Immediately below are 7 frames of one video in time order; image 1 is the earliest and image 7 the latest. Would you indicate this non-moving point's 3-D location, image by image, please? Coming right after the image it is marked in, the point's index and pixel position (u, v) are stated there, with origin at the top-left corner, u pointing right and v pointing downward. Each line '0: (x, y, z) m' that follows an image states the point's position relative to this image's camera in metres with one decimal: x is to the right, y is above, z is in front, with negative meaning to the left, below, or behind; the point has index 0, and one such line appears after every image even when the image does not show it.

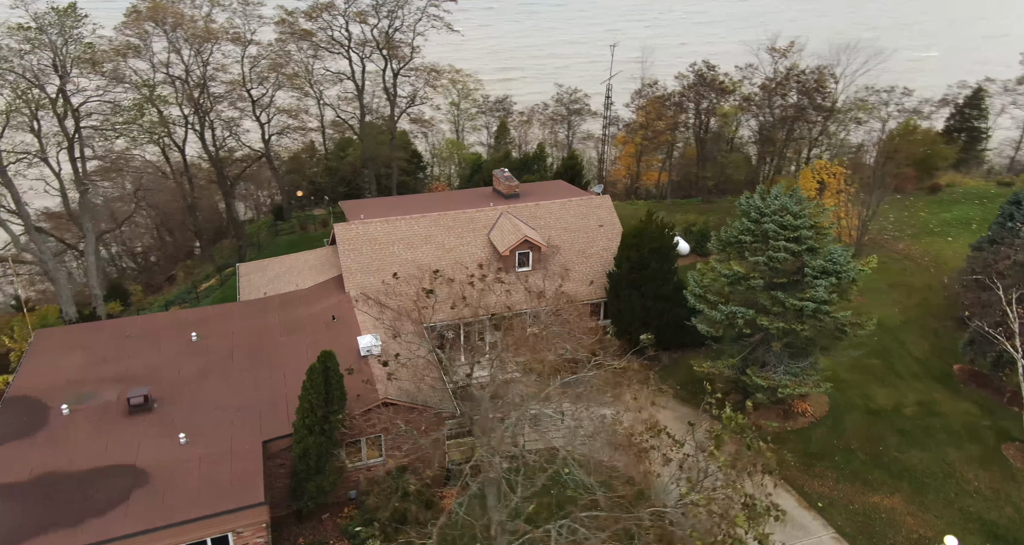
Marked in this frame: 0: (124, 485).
0: (-7.9, -4.3, +12.4) m
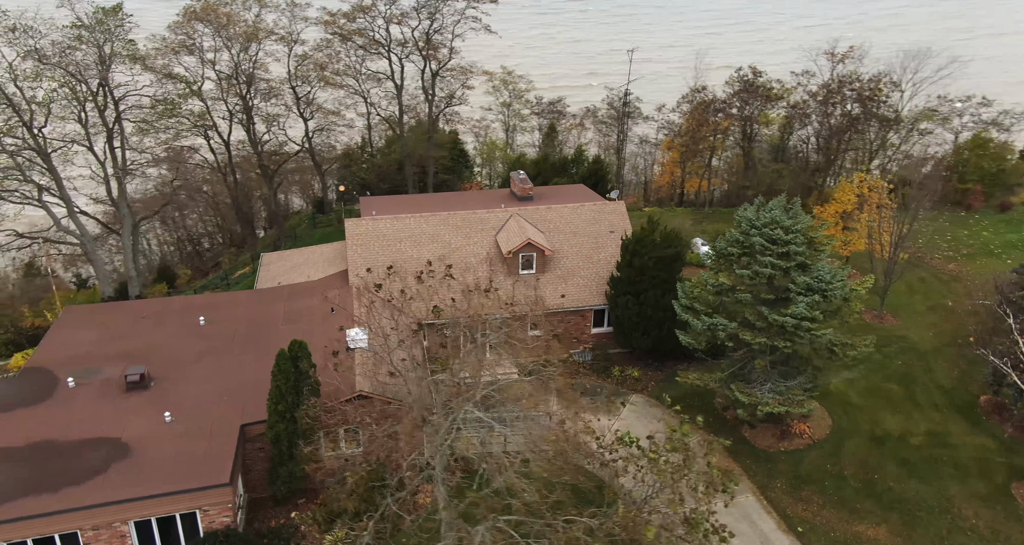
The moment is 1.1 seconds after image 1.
0: (-8.8, -4.0, +13.2) m
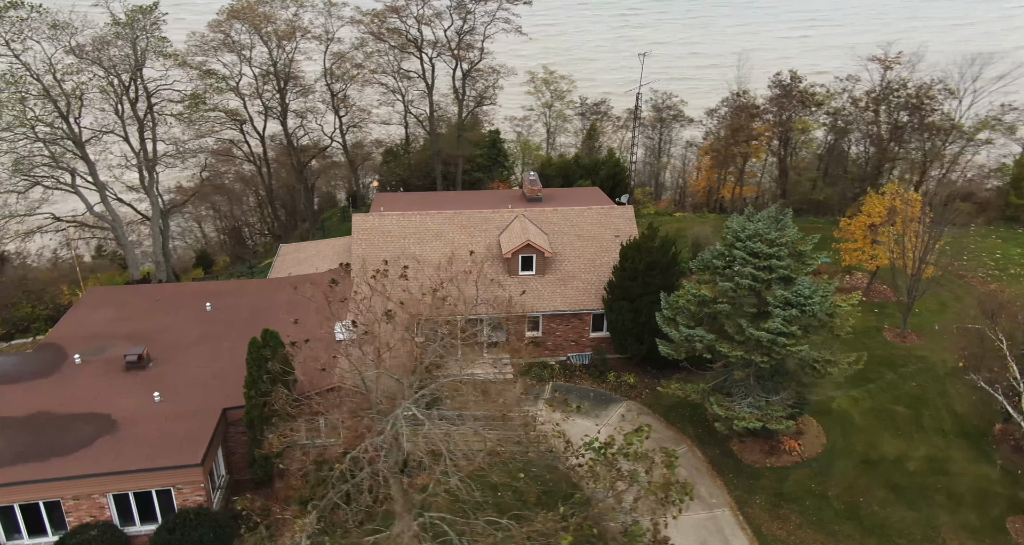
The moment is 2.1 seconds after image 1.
0: (-9.5, -3.6, +14.0) m
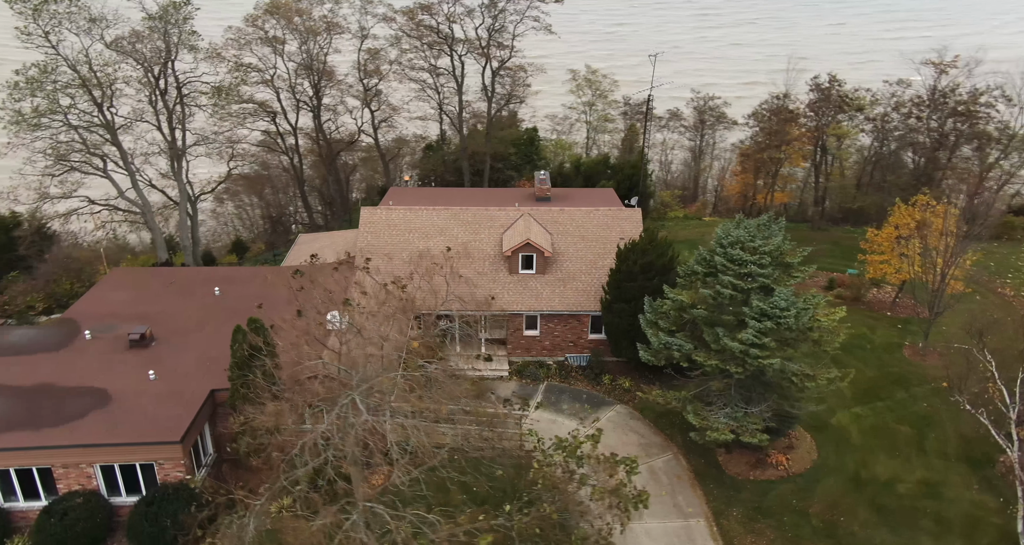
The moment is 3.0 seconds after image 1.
0: (-10.2, -3.2, +14.7) m
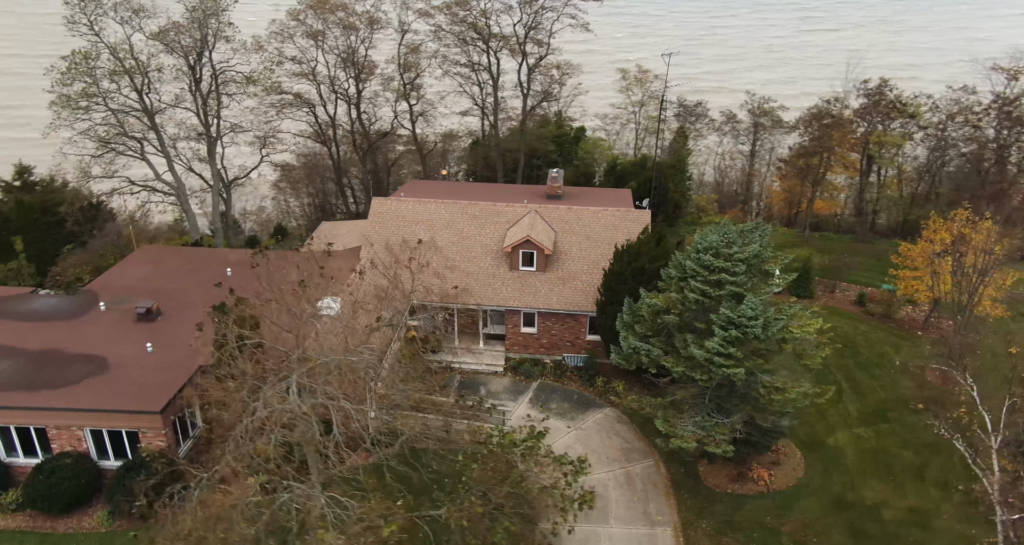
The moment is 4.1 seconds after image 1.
0: (-10.9, -2.5, +15.7) m
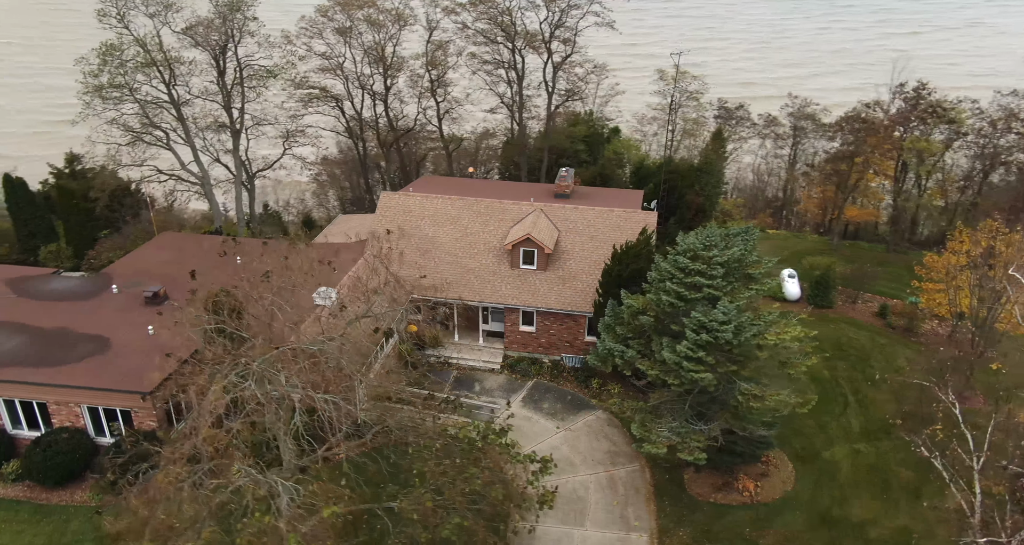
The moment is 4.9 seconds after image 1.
0: (-11.3, -2.1, +16.3) m
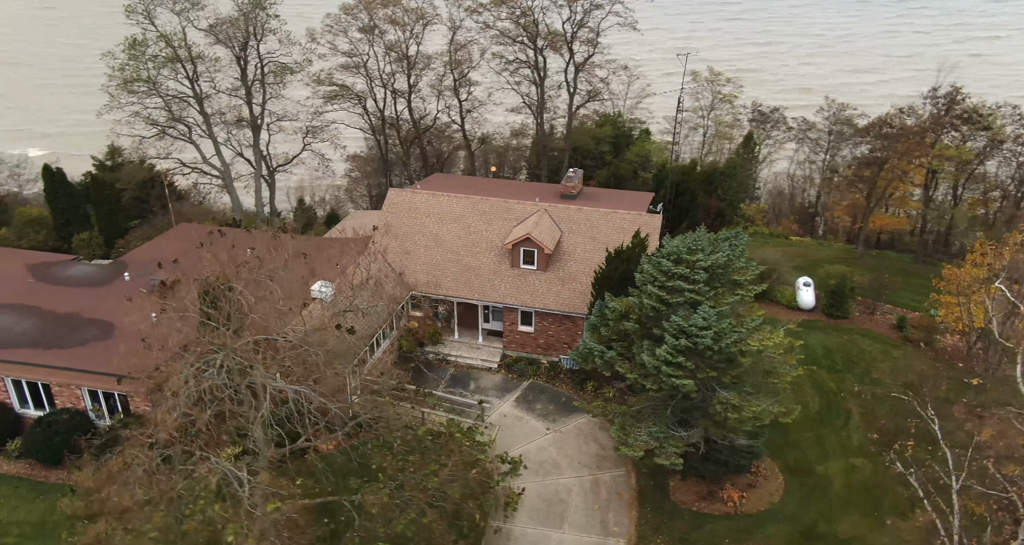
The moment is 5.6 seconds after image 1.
0: (-11.6, -1.8, +17.0) m
